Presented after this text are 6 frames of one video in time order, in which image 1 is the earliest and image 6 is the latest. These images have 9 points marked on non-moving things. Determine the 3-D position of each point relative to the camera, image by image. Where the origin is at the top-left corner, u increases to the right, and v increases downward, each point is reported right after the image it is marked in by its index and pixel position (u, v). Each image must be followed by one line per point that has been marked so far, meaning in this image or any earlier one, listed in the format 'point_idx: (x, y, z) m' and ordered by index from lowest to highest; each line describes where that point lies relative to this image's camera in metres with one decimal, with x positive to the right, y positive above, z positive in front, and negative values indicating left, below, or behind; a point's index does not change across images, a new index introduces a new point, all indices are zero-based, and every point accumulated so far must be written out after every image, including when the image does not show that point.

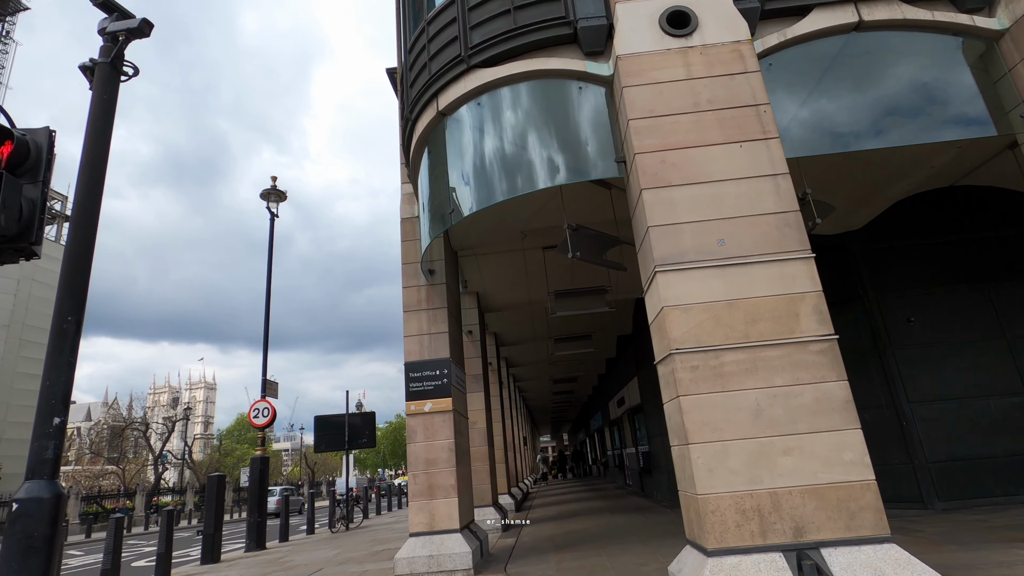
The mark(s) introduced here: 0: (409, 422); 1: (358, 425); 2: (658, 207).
0: (-1.4, -1.9, +7.5) m
1: (-5.0, -4.5, +17.4) m
2: (+1.4, +0.8, +4.9) m
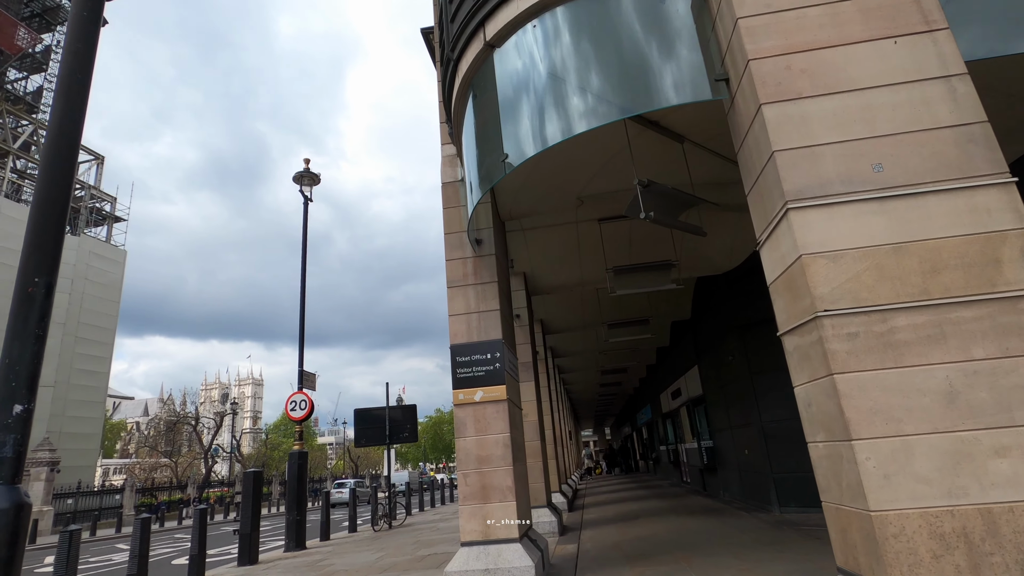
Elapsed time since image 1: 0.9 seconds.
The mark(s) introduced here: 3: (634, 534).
0: (-0.7, -1.5, +6.5) m
1: (-3.5, -4.1, +16.6) m
2: (+1.9, +1.1, +3.7) m
3: (+2.1, -4.2, +9.0) m
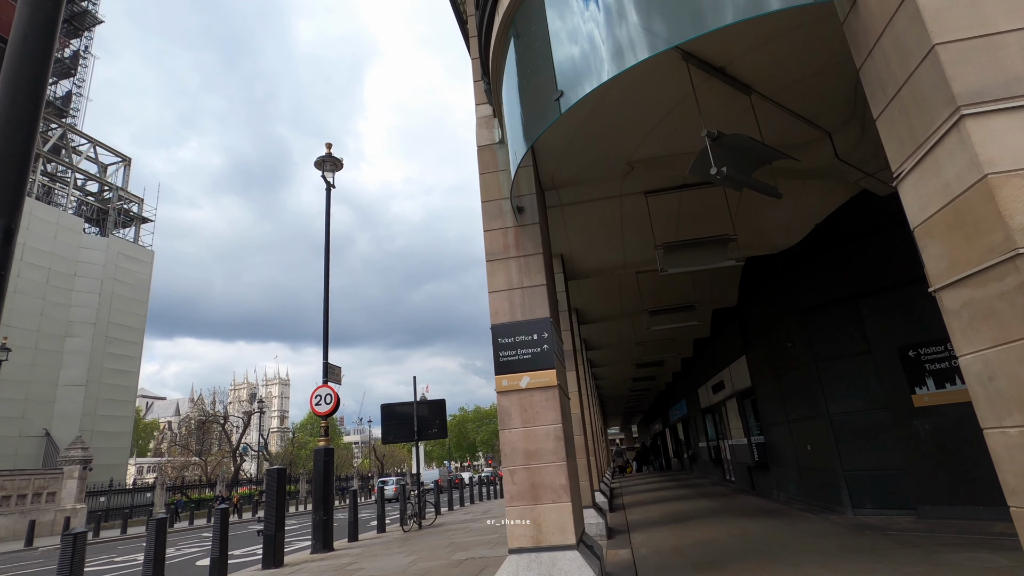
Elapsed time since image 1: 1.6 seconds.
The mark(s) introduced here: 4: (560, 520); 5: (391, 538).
0: (-0.1, -1.2, +5.7) m
1: (-2.5, -3.8, +15.9) m
2: (+2.3, +1.5, +2.8) m
3: (+2.8, -3.8, +8.1) m
4: (+0.5, -2.3, +5.3) m
5: (-2.9, -6.0, +12.8) m
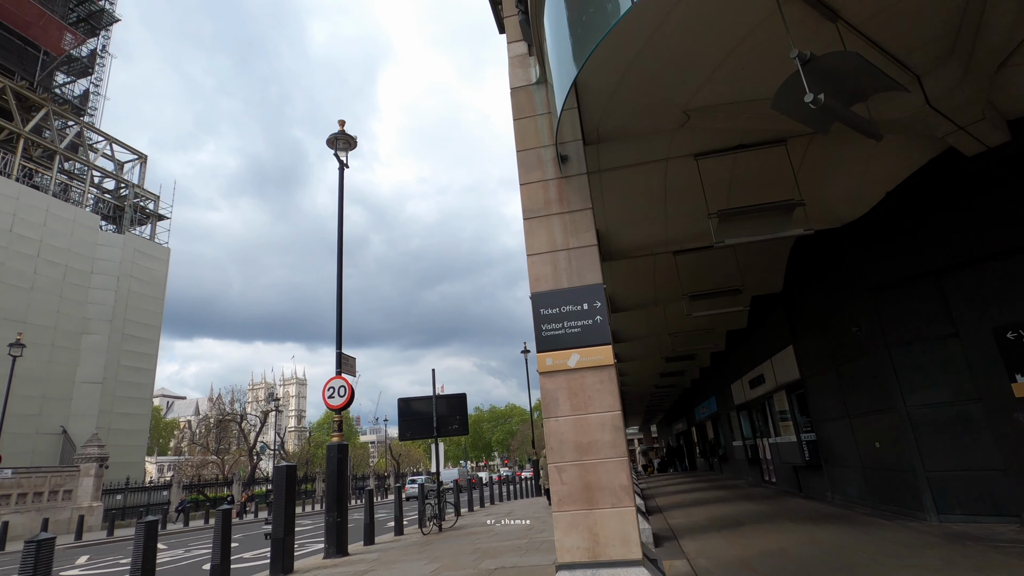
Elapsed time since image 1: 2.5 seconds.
0: (+0.3, -0.9, +4.7) m
1: (-1.8, -3.4, +15.0) m
2: (+2.6, +1.8, +1.8) m
3: (+3.2, -3.5, +7.0) m
4: (+0.9, -2.0, +4.3) m
5: (-2.3, -5.7, +11.9) m
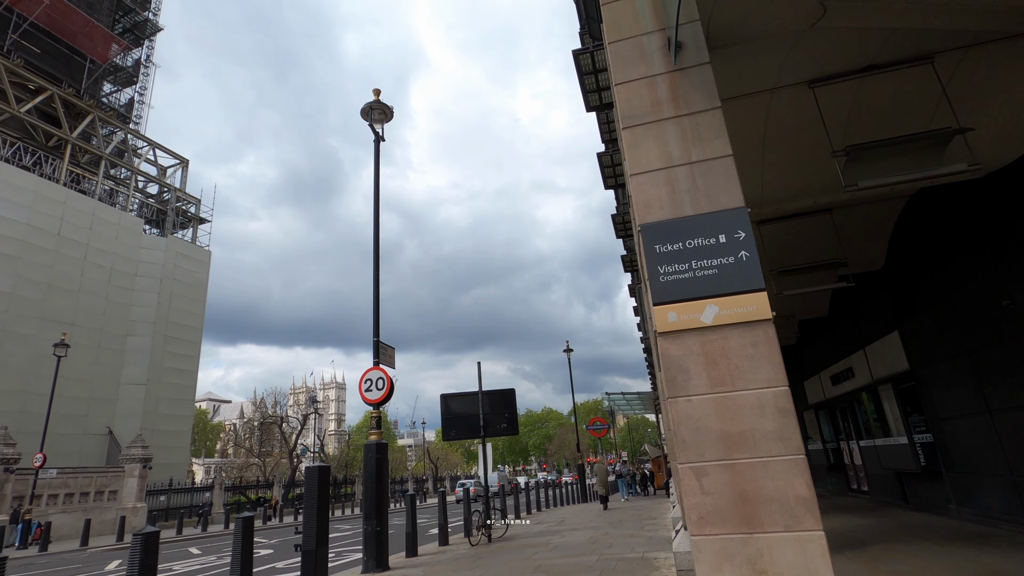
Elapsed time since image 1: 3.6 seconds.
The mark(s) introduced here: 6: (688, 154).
0: (+1.0, -0.4, +3.2) m
1: (-0.4, -3.1, +13.7) m
2: (+3.1, +2.4, +0.2) m
3: (+4.1, -2.9, +5.4) m
4: (+1.6, -1.5, +2.9) m
5: (-1.1, -5.3, +10.5) m
6: (+1.2, +0.9, +3.7) m
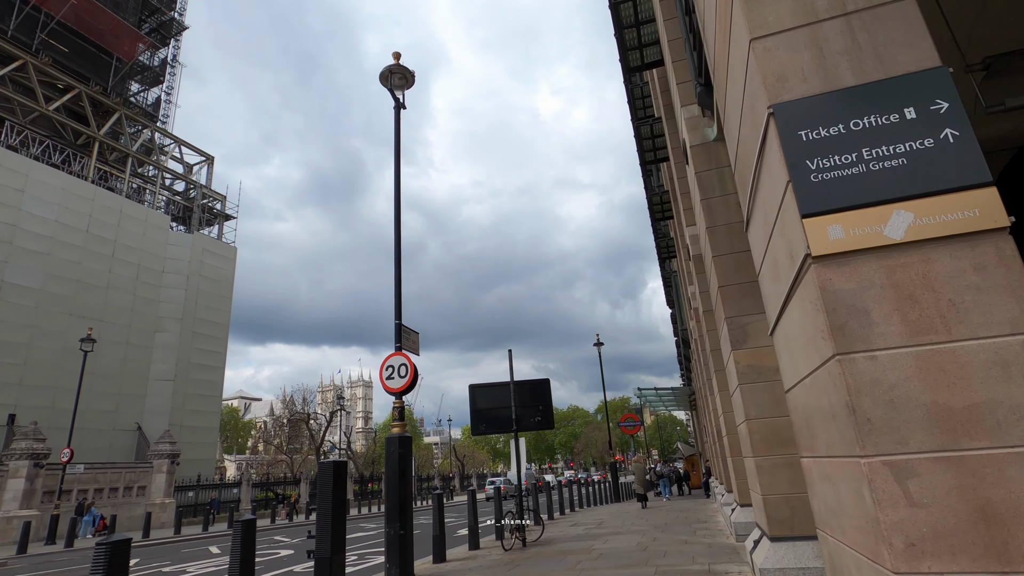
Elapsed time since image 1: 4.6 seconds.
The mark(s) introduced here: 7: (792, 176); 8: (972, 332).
0: (+1.3, 0.0, +2.1) m
1: (+0.4, -2.6, +12.6) m
2: (+3.3, +2.8, -1.1) m
3: (+4.5, -2.5, +4.1) m
4: (+1.9, -1.1, +1.7) m
5: (-0.4, -4.9, +9.5) m
6: (+1.5, +1.3, +2.5) m
7: (+1.3, +0.5, +2.4) m
8: (+1.8, -0.1, +2.0) m
